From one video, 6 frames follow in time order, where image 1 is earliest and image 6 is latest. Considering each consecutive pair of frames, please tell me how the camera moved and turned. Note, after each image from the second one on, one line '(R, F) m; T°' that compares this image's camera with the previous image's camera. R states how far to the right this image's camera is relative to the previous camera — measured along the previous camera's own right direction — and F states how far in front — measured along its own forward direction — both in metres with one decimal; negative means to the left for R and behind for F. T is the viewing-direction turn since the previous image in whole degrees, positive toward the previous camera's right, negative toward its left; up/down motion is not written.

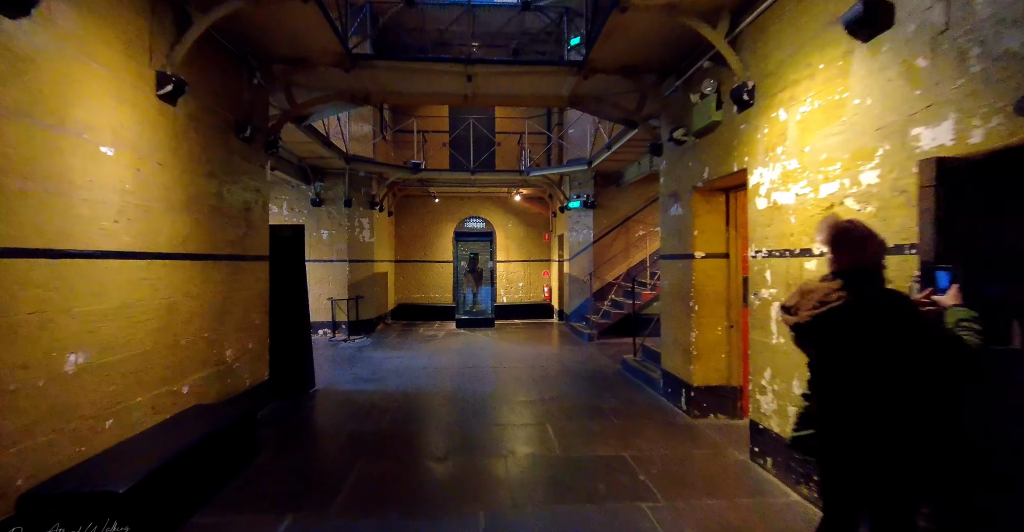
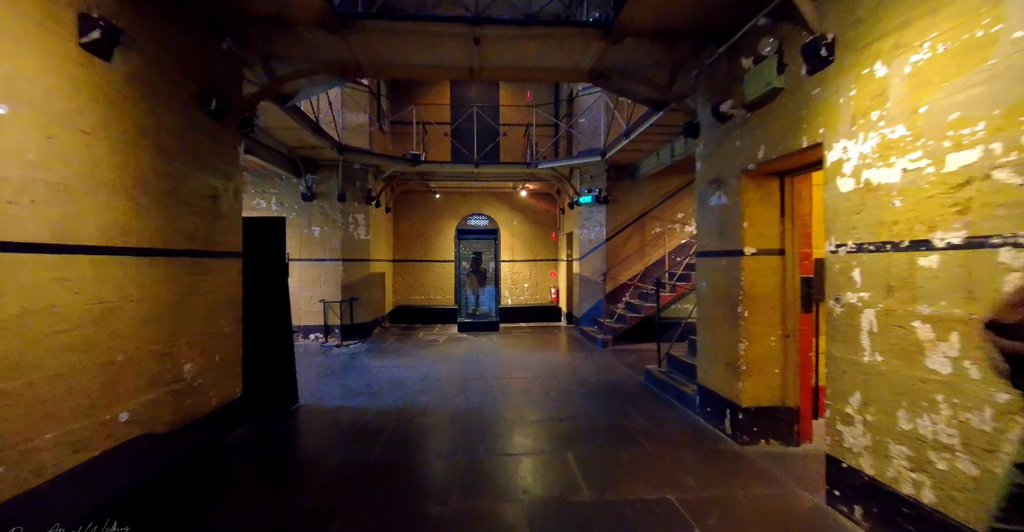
(-0.1, +0.6) m; 0°
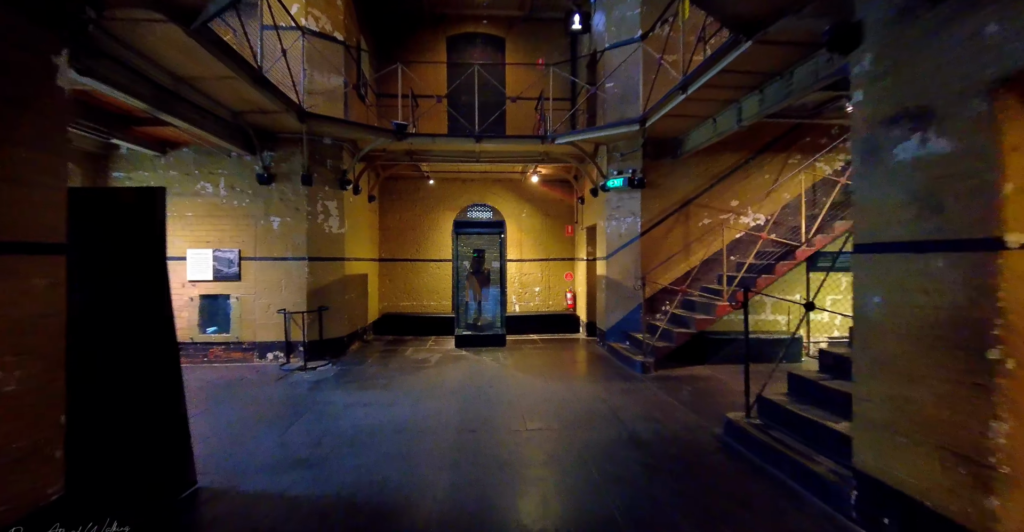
(-0.2, +1.7) m; 0°
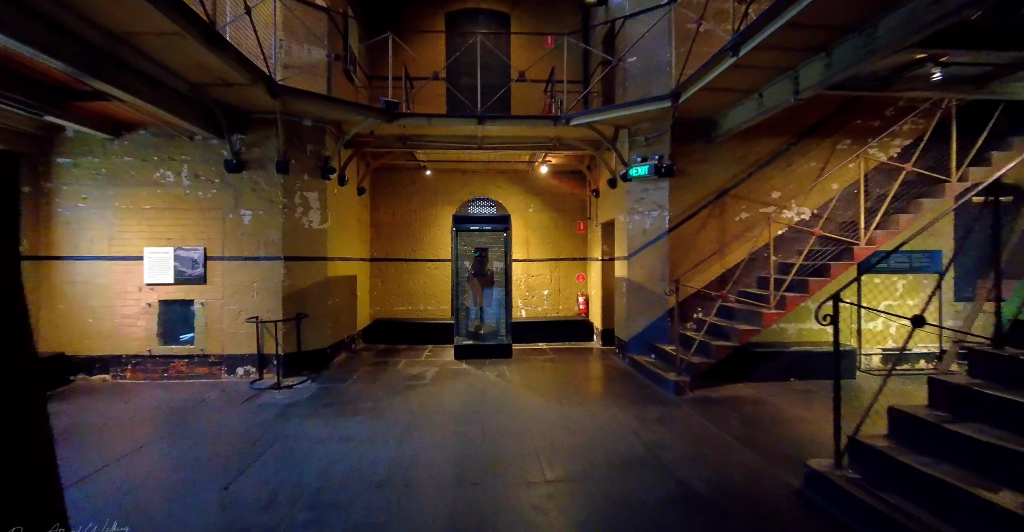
(-0.1, +0.9) m; 0°
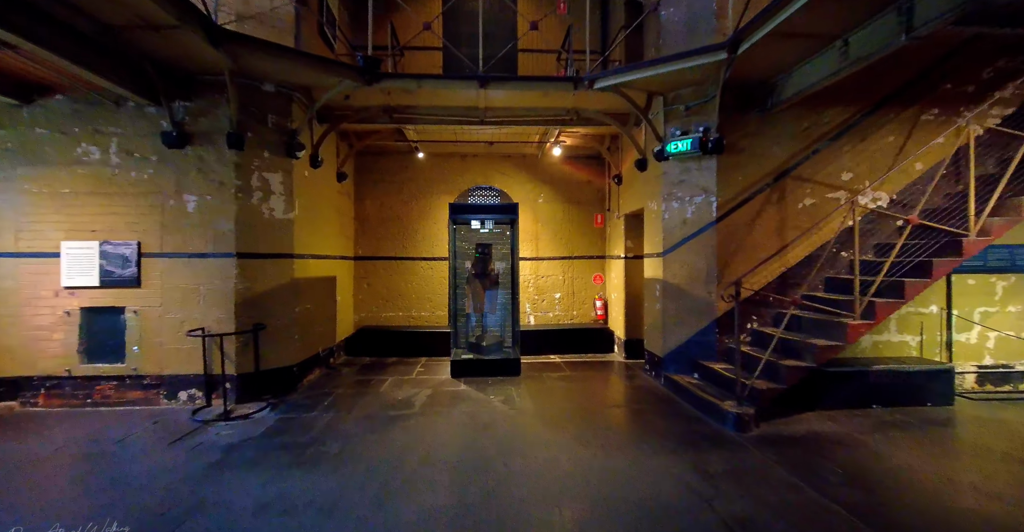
(-0.1, +1.1) m; 0°
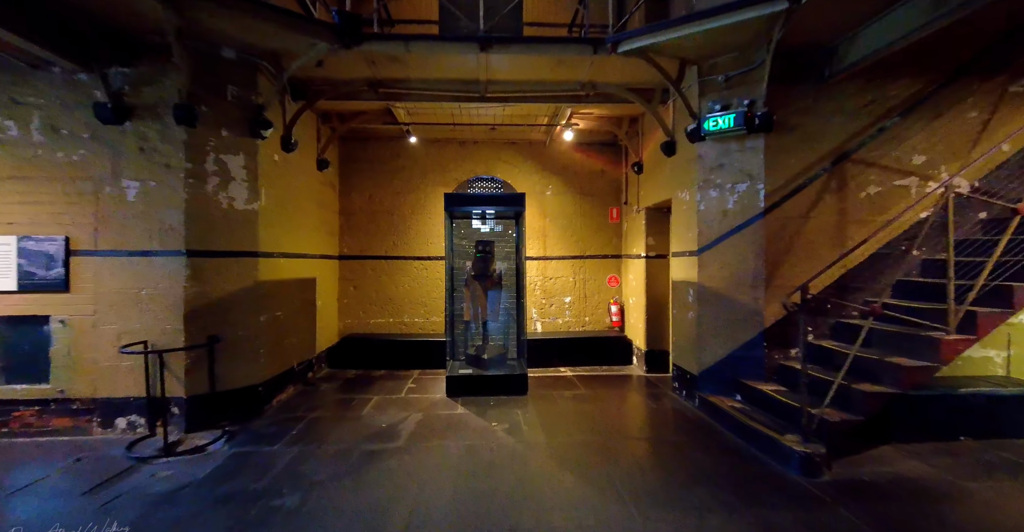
(-0.1, +0.8) m; 0°
